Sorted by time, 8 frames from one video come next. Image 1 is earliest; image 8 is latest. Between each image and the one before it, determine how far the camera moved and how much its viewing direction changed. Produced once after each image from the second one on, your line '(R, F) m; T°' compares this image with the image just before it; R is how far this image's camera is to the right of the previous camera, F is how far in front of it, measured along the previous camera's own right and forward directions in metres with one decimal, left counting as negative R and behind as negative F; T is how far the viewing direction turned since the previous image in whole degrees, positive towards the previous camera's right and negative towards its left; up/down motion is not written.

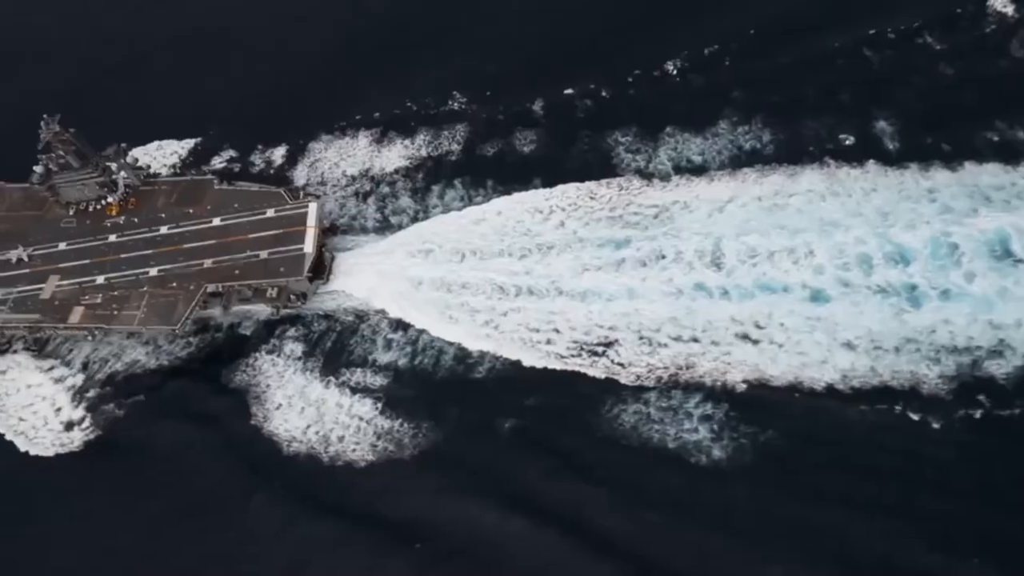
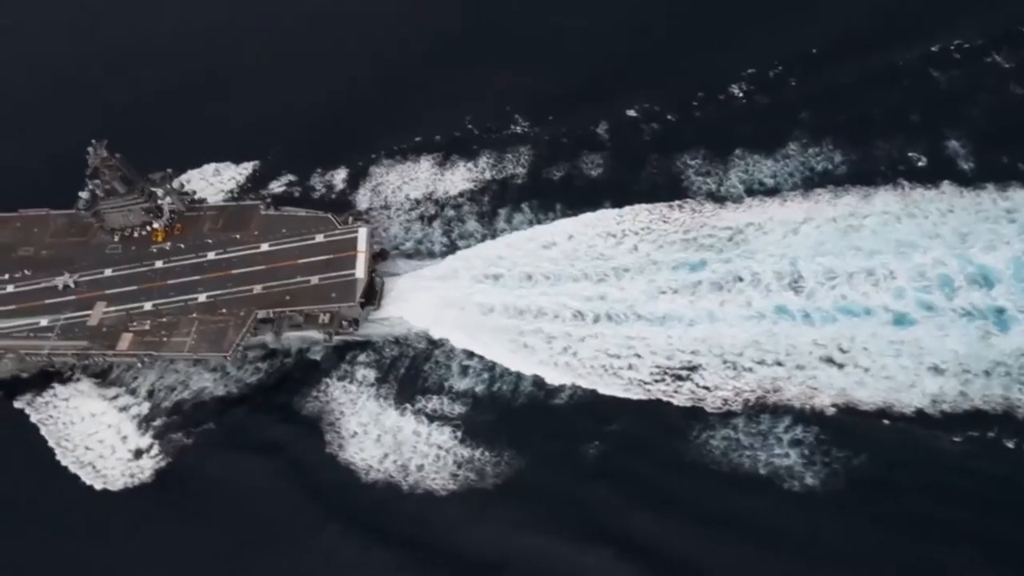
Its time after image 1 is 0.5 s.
(-4.6, +1.1) m; 0°
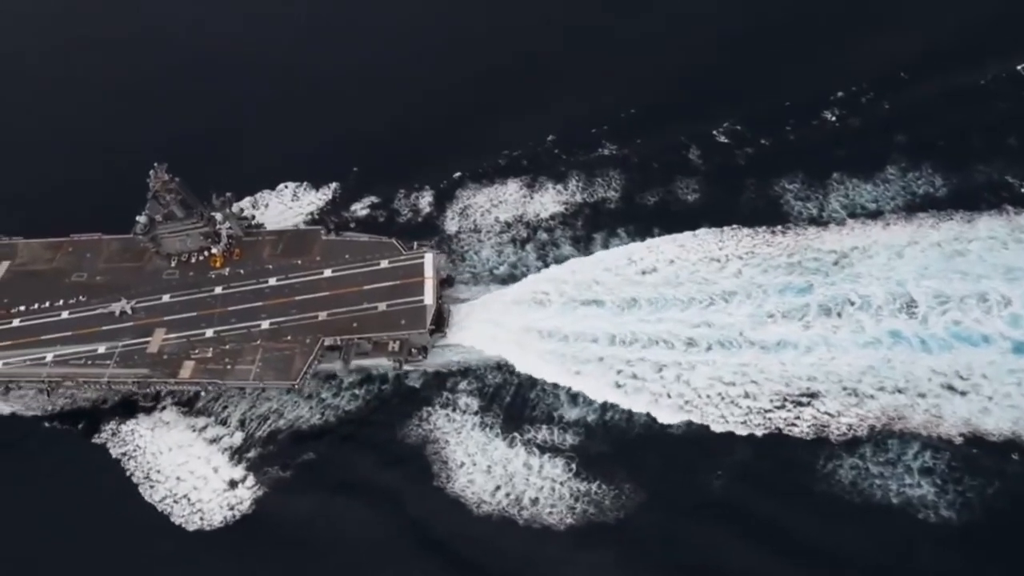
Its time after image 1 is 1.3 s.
(-6.9, +1.7) m; +1°
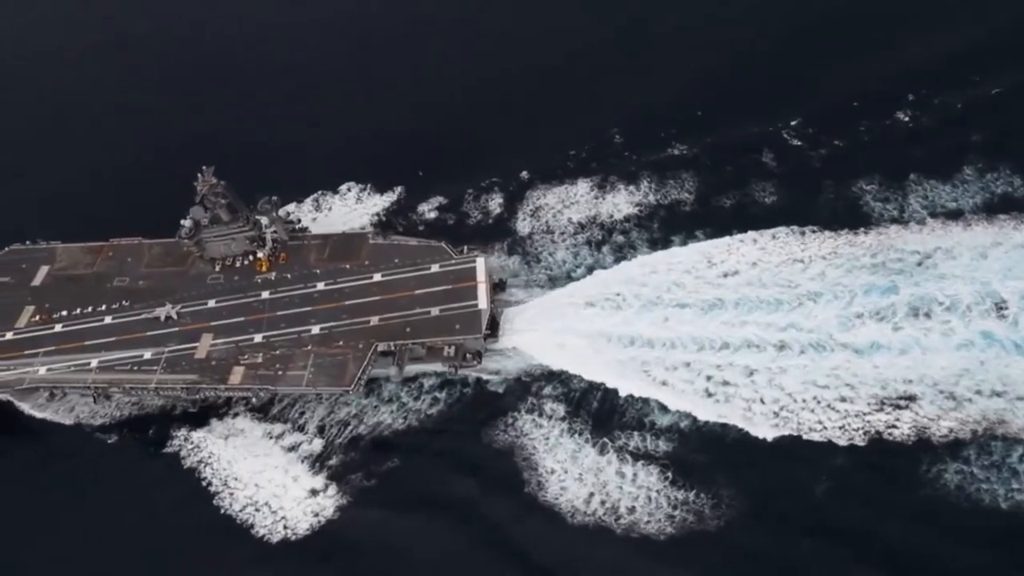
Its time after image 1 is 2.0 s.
(-5.7, +1.3) m; +1°
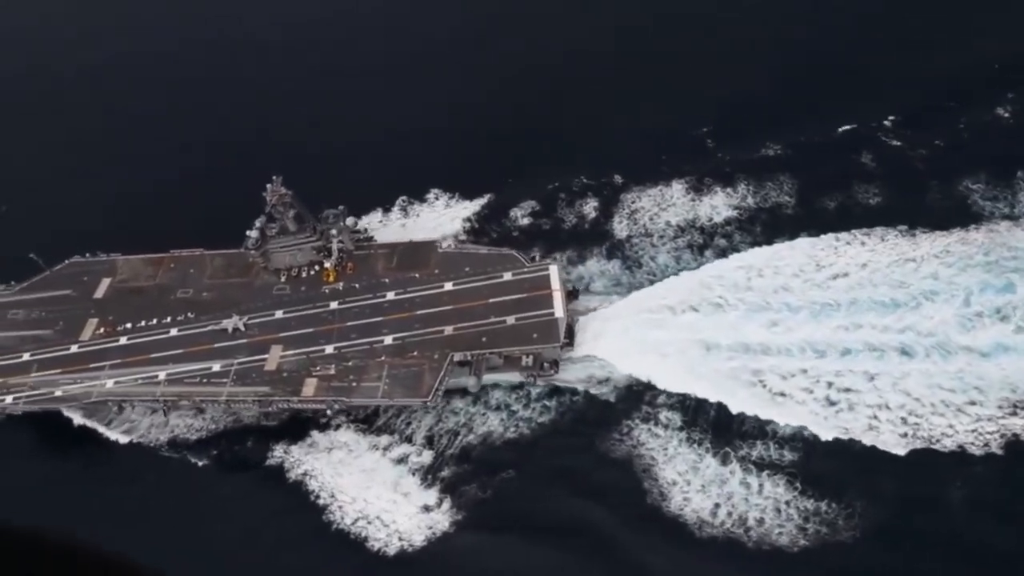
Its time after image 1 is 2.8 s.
(-6.4, +1.6) m; 0°
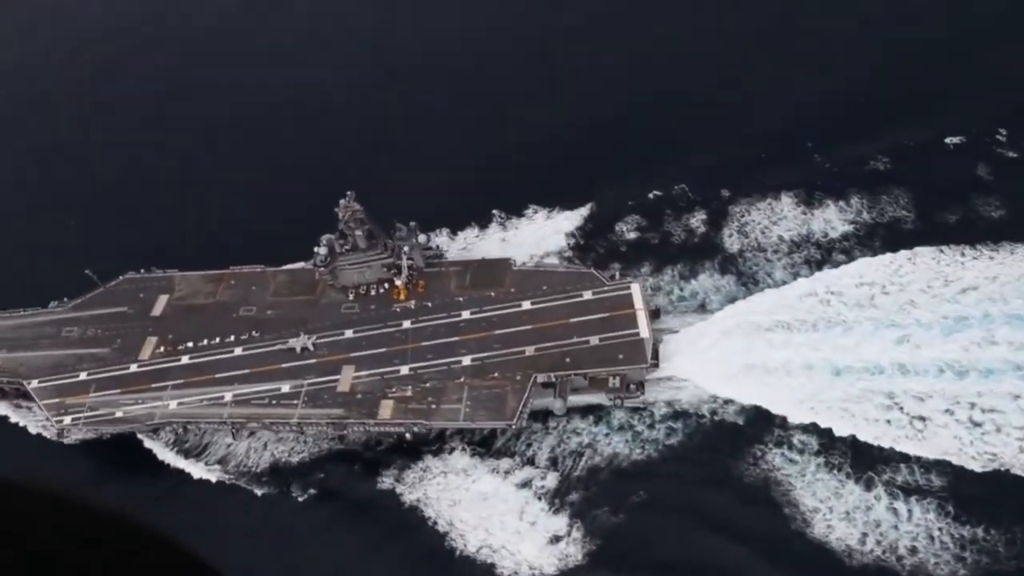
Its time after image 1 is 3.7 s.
(-7.4, +2.7) m; +1°
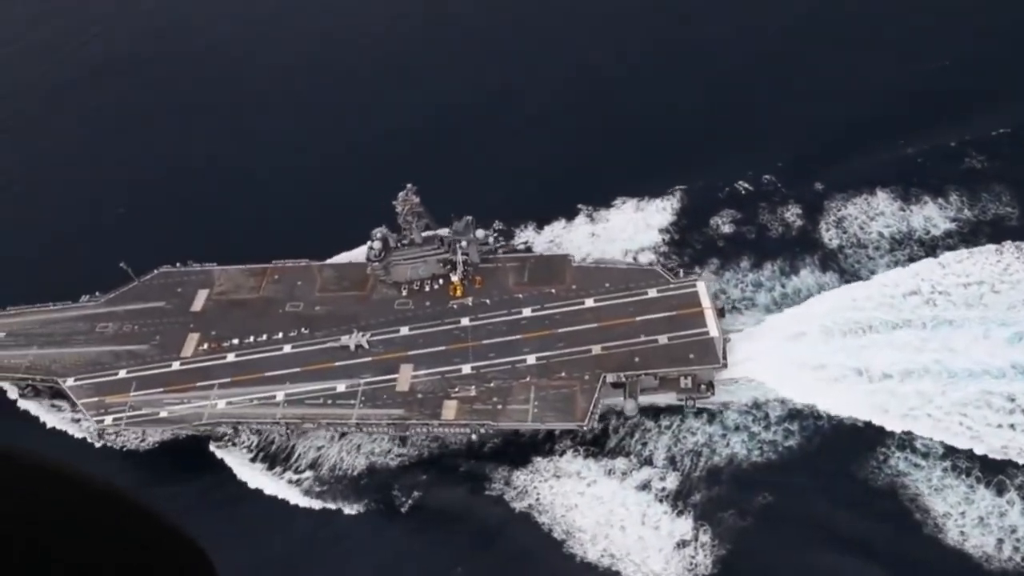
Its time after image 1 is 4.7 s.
(-7.7, +2.6) m; +2°
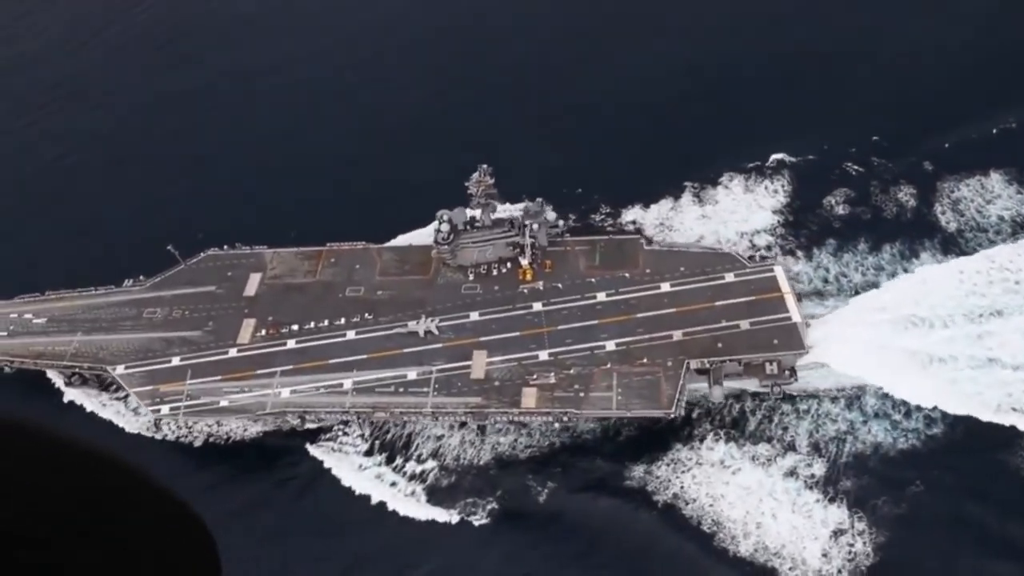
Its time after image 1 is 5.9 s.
(-8.7, +2.7) m; +2°
